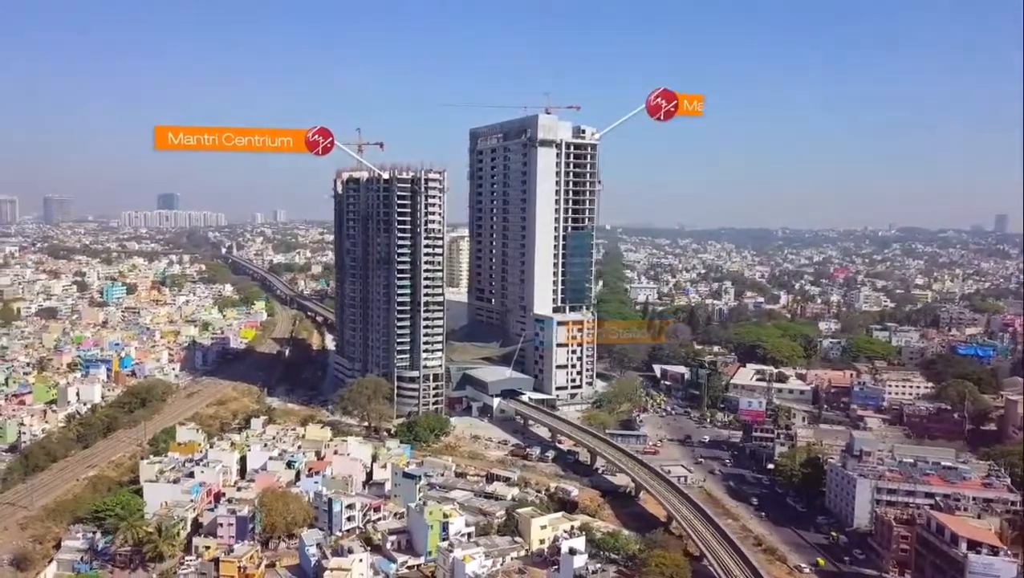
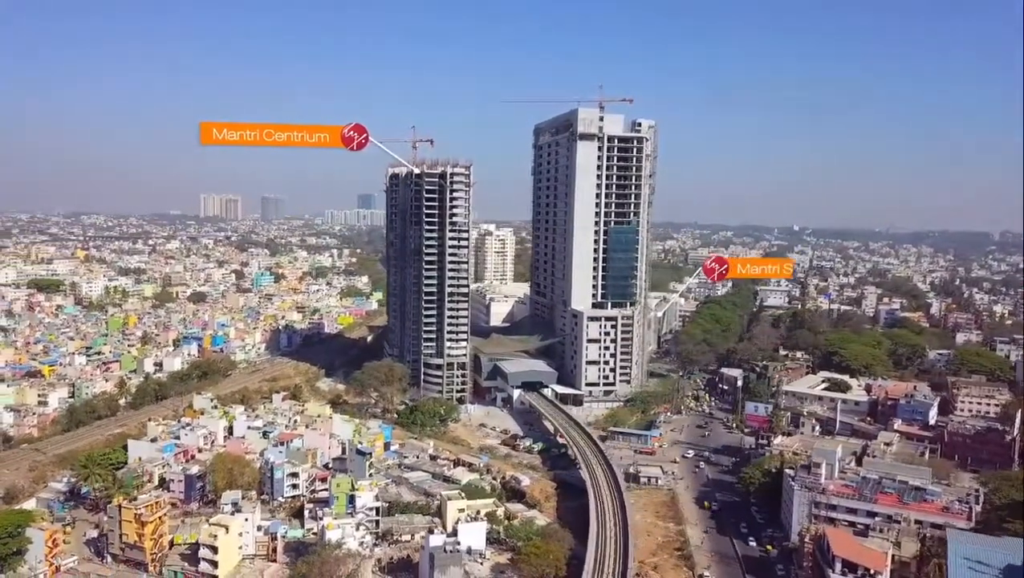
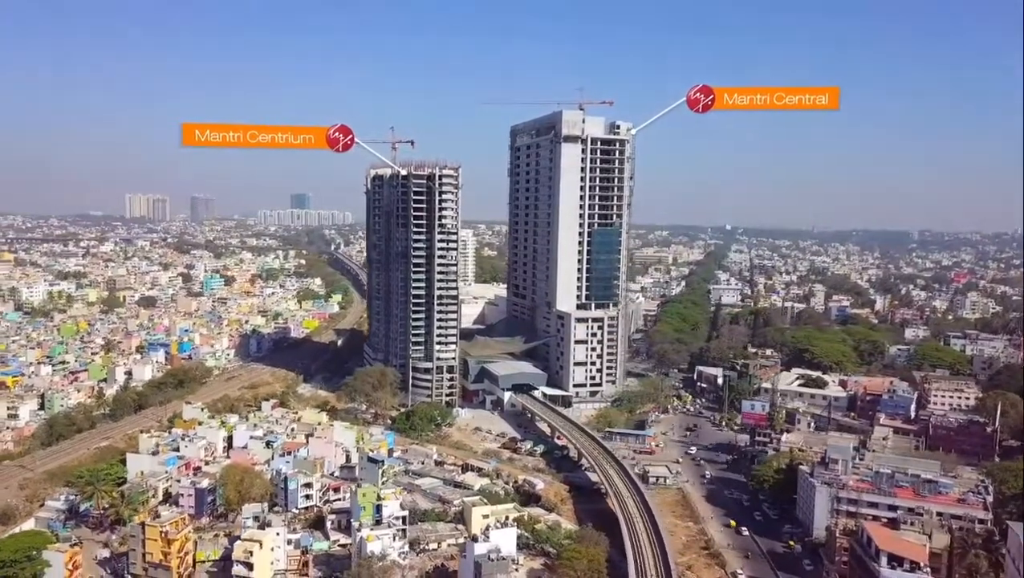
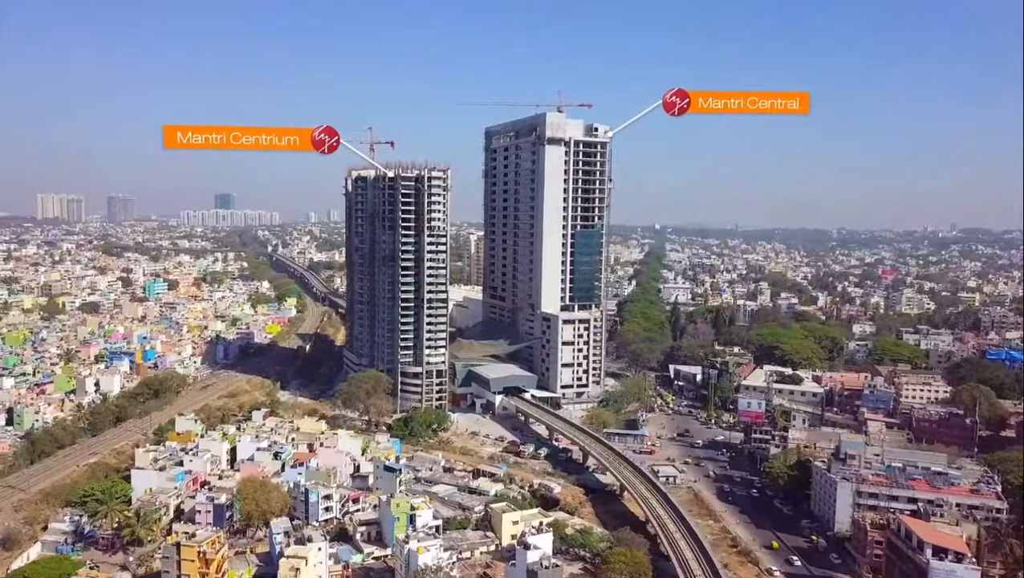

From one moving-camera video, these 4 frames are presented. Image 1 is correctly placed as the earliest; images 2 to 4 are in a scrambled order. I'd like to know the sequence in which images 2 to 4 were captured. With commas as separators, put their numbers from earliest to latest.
4, 3, 2
